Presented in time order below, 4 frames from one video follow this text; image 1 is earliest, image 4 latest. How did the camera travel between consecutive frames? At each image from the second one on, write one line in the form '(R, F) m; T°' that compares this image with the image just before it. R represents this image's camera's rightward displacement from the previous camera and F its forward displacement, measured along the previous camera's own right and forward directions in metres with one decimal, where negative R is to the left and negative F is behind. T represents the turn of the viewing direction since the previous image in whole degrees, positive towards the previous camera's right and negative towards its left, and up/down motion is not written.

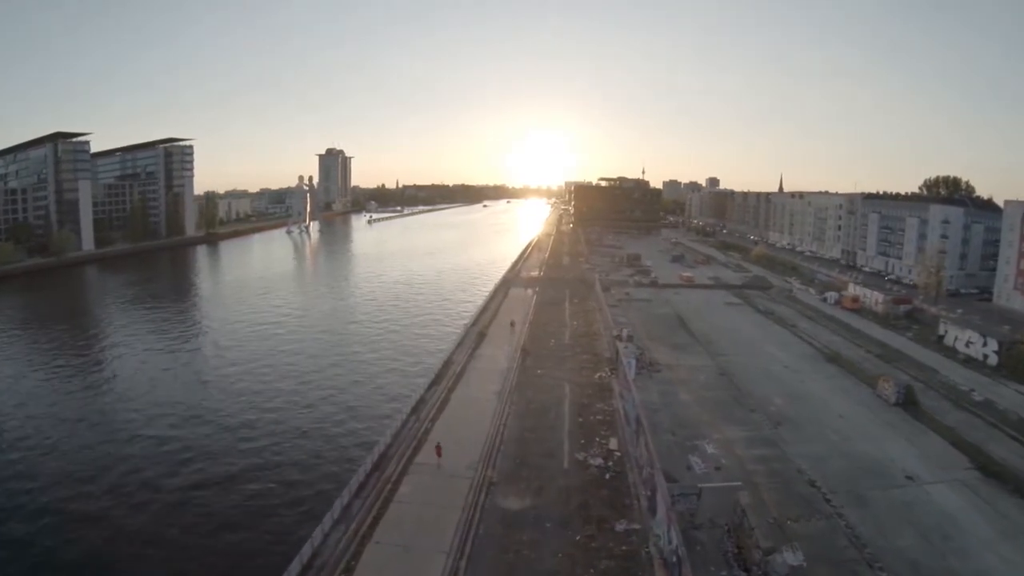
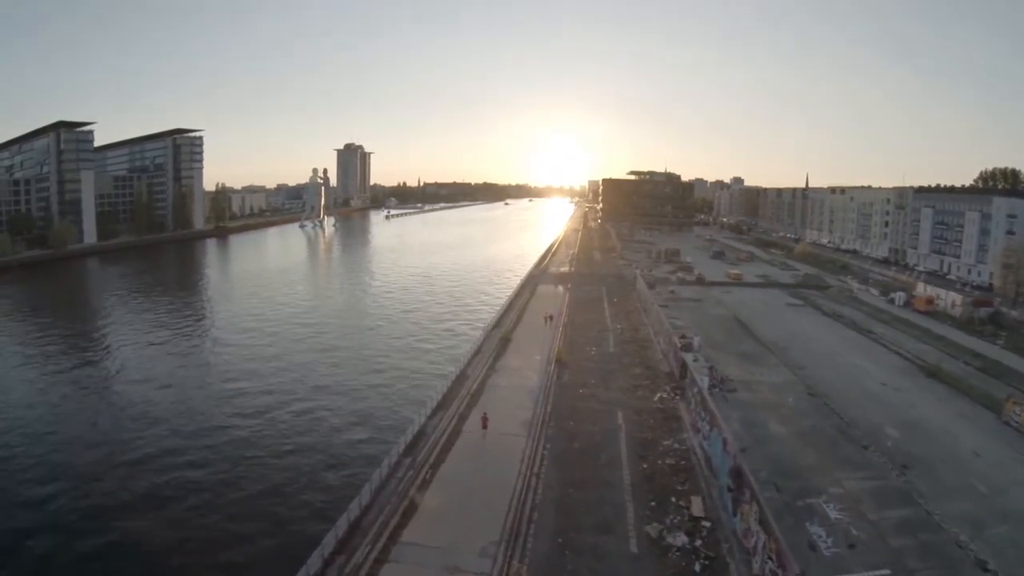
(-0.2, +4.0) m; -2°
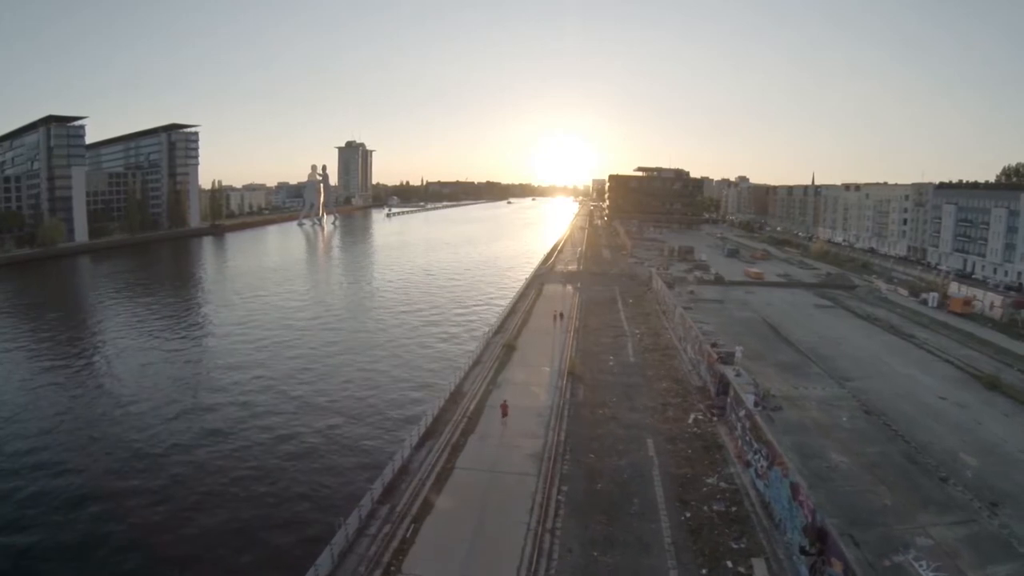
(0.0, +2.1) m; 0°
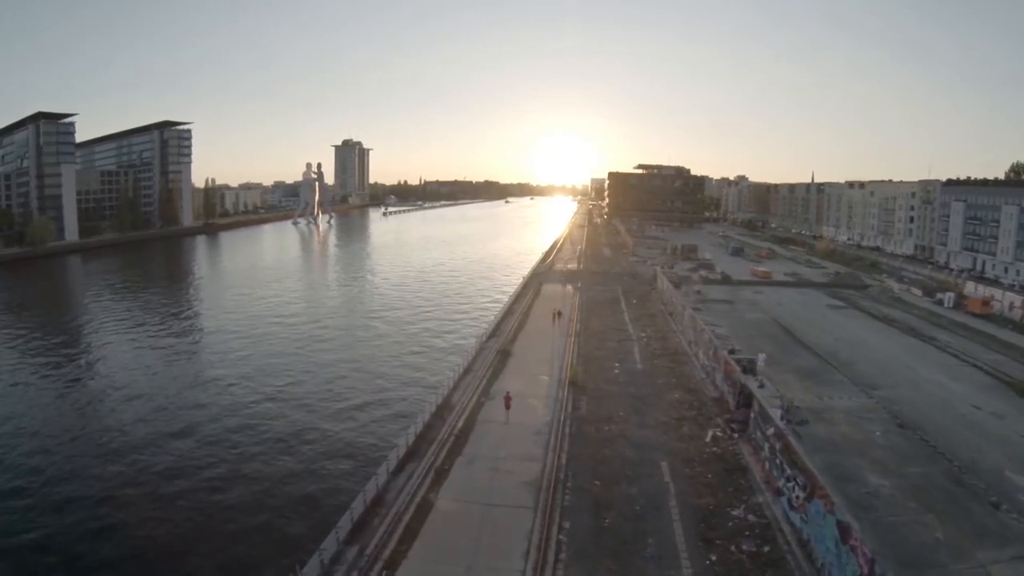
(+0.1, +1.2) m; 0°
